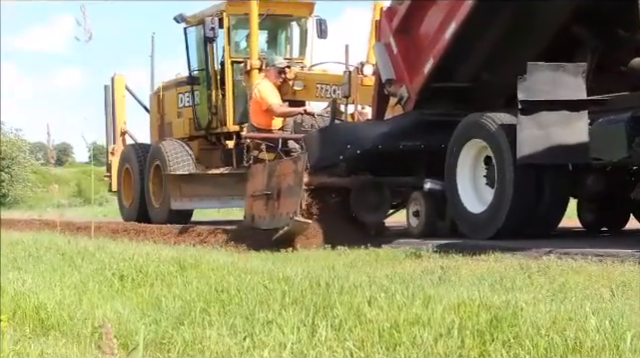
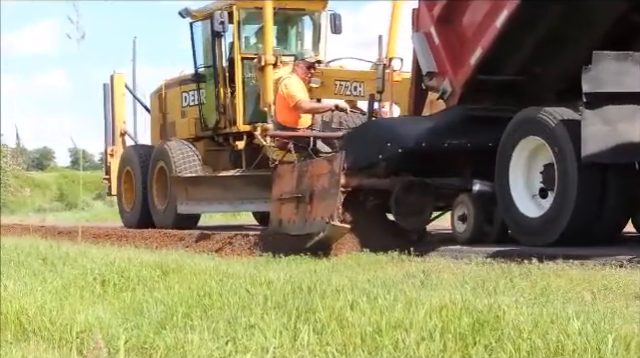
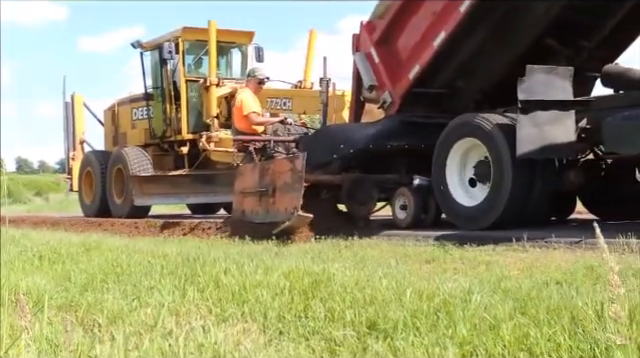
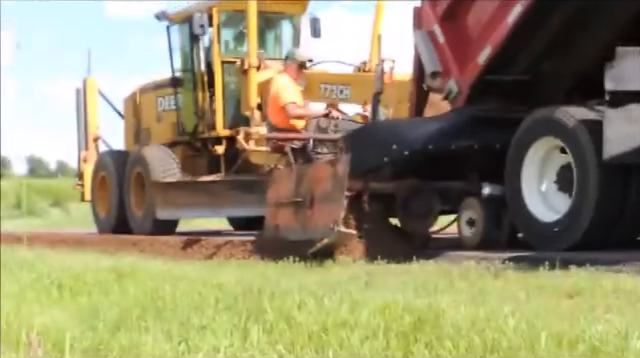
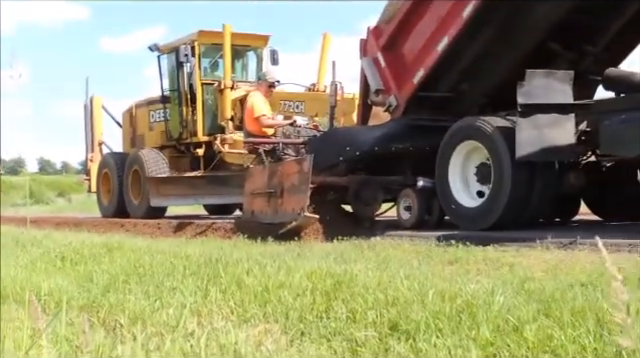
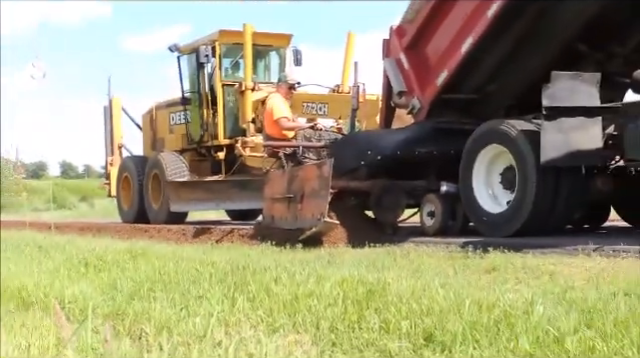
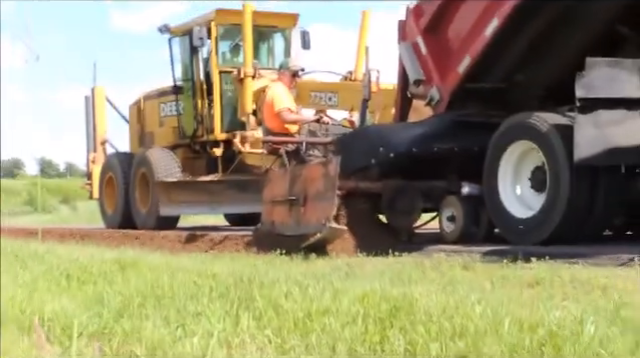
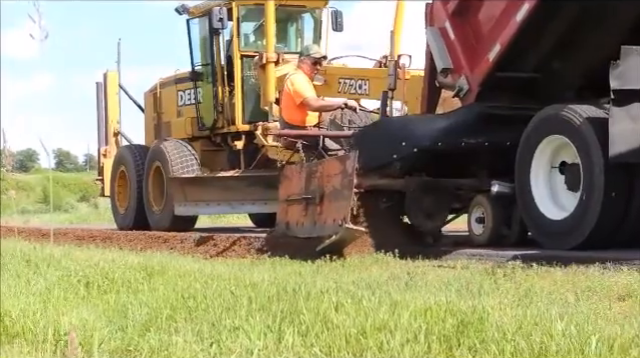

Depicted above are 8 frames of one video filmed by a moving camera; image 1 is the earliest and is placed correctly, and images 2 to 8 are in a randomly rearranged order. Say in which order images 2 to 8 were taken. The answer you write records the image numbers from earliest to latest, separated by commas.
2, 8, 4, 7, 6, 5, 3
